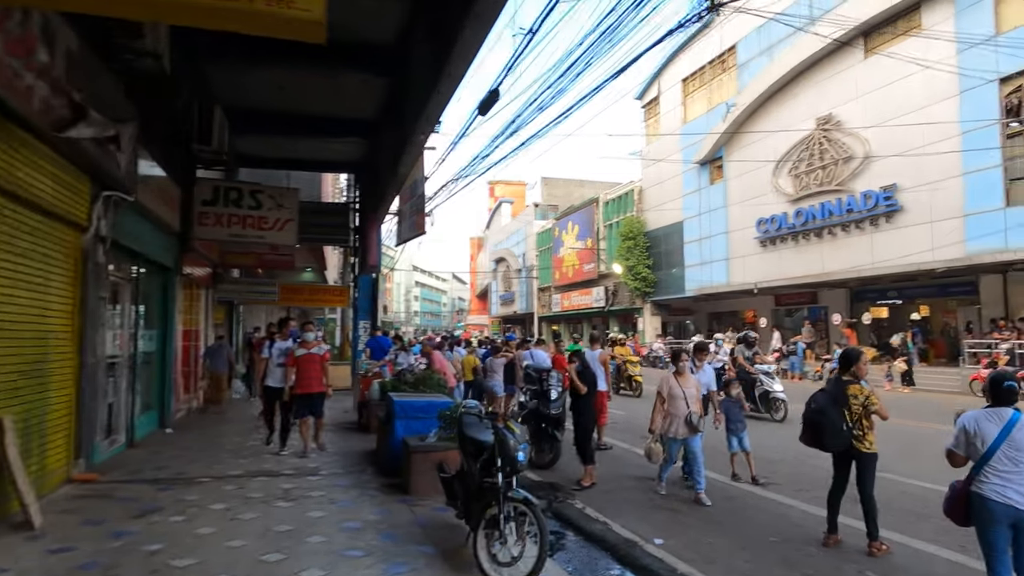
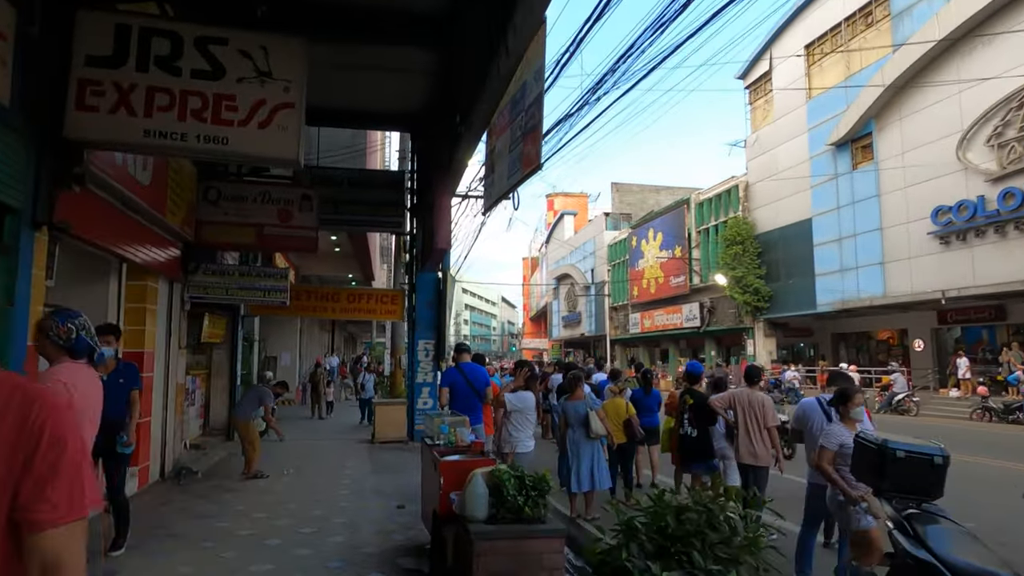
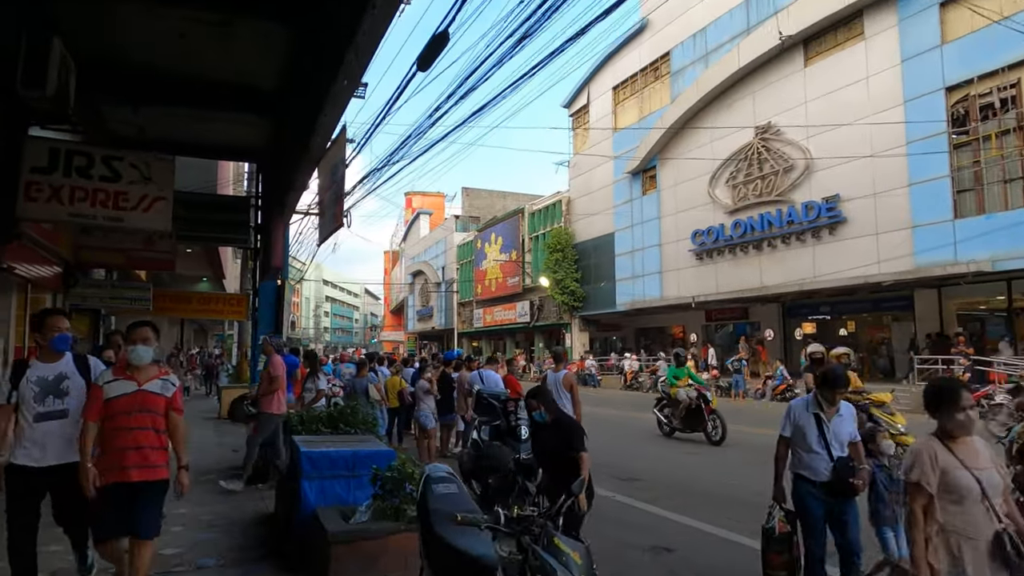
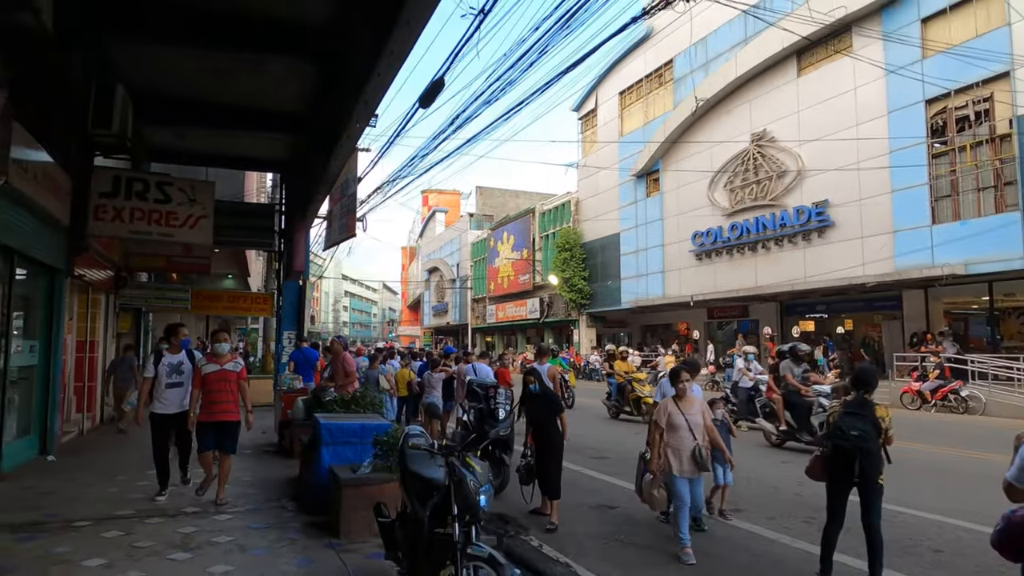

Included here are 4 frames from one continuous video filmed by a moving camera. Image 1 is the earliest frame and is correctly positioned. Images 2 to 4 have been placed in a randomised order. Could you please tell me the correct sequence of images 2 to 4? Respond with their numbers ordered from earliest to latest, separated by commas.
4, 3, 2
